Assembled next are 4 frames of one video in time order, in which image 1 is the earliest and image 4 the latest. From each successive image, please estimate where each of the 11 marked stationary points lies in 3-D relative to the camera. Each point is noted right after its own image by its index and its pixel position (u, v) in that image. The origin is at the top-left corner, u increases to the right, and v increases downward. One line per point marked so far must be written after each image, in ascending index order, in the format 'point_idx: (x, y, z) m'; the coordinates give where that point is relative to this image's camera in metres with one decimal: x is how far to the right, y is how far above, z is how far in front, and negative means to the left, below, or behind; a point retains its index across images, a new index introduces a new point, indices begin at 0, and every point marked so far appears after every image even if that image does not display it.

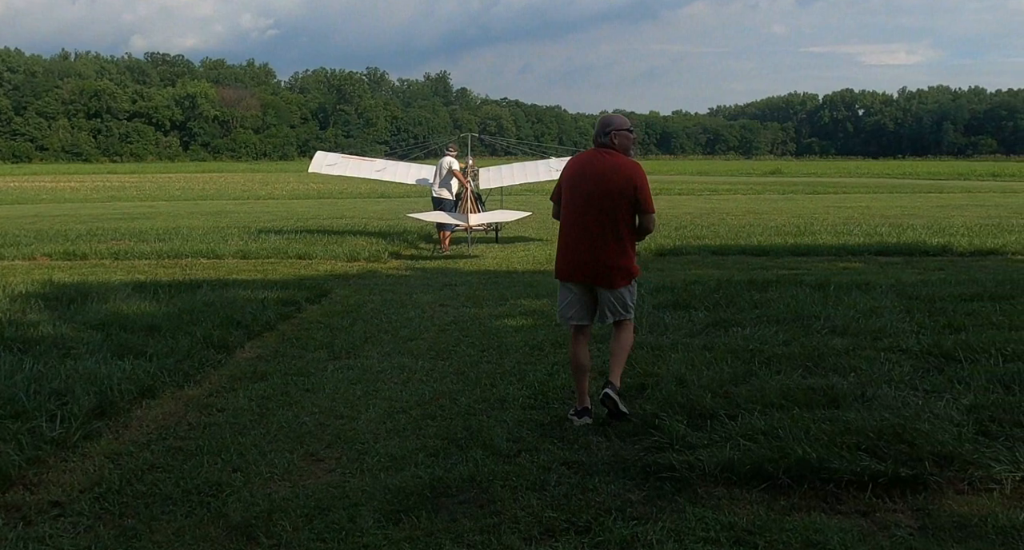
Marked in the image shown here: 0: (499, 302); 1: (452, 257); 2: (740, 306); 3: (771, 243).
0: (-0.1, -0.3, +8.4) m
1: (-0.8, +0.3, +12.6) m
2: (+1.9, -0.2, +7.3) m
3: (+3.6, +0.5, +12.3) m
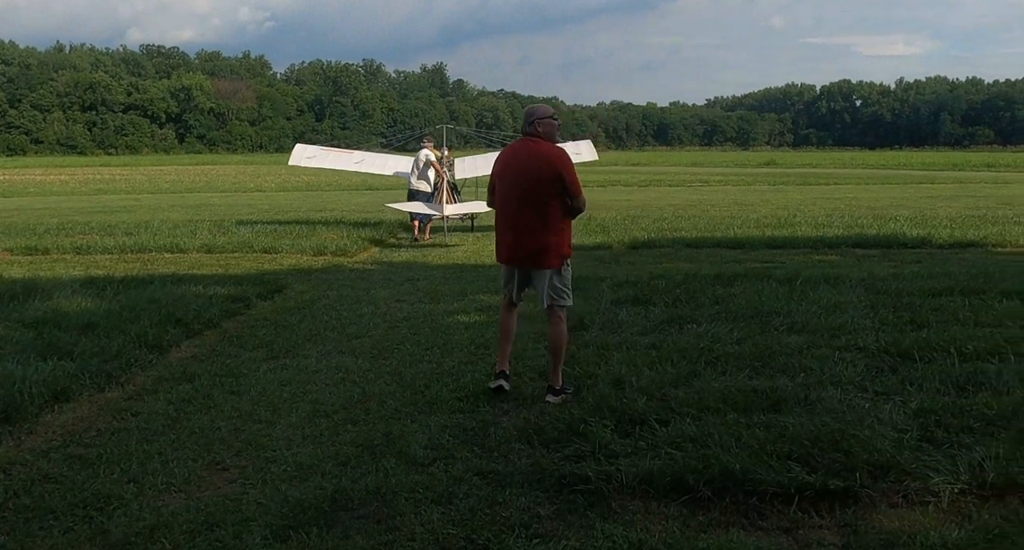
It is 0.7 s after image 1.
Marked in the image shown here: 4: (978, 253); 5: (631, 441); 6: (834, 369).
0: (-0.5, -0.2, +8.1) m
1: (-1.2, +0.4, +12.3) m
2: (+1.5, -0.2, +7.0) m
3: (+3.2, +0.5, +12.0) m
4: (+5.4, +0.2, +10.3) m
5: (+0.5, -0.7, +3.8) m
6: (+1.8, -0.5, +4.9) m
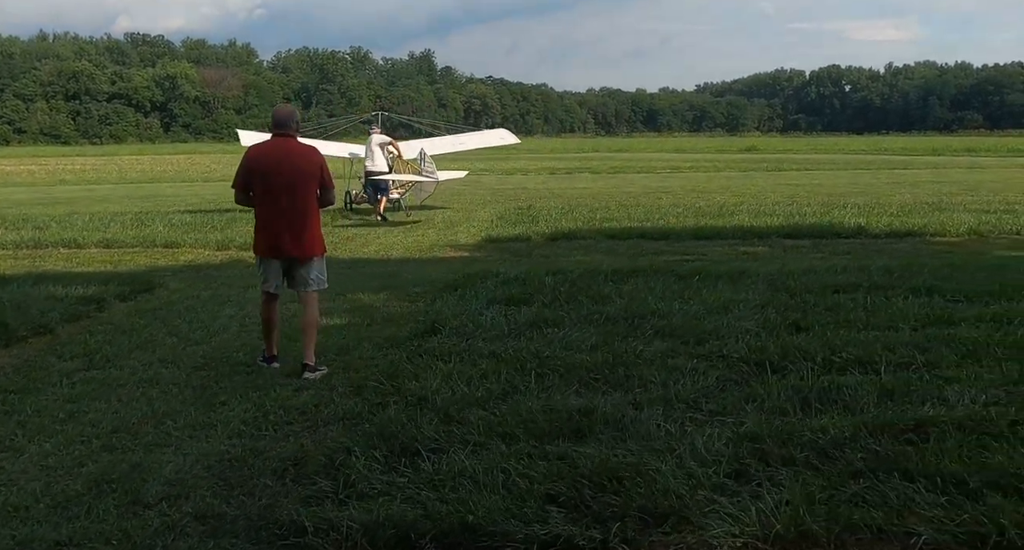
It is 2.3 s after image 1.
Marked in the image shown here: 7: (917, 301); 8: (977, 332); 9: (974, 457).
0: (-1.5, -0.2, +7.5) m
1: (-2.2, +0.5, +11.7) m
2: (+0.5, -0.2, +6.5) m
3: (+2.2, +0.7, +11.5) m
4: (+4.4, +0.3, +9.7) m
5: (-0.5, -0.7, +3.2) m
6: (+0.8, -0.5, +4.3) m
7: (+2.8, -0.2, +6.2) m
8: (+2.7, -0.3, +5.2) m
9: (+1.7, -0.7, +3.3) m
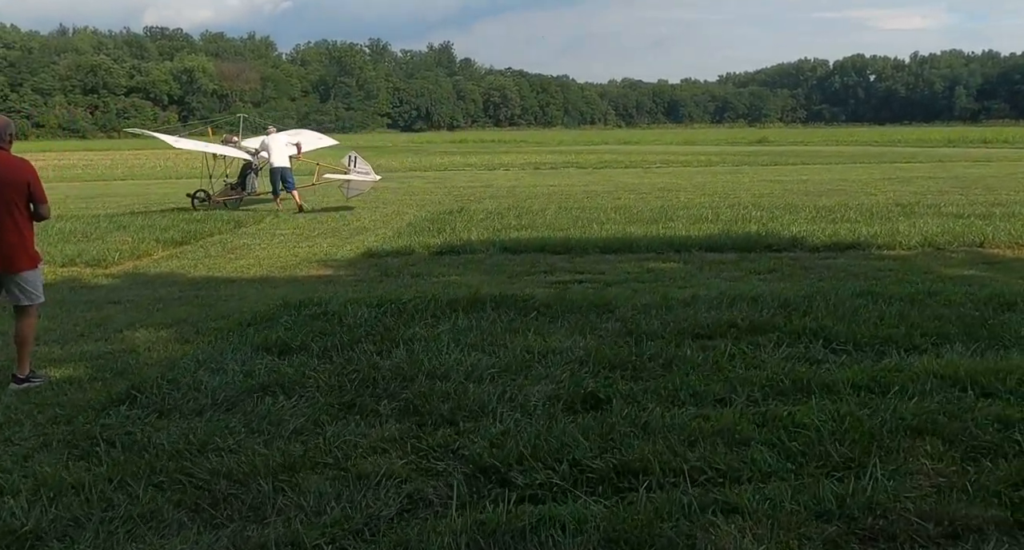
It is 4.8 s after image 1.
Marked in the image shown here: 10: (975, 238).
0: (-2.8, -0.4, +6.2) m
1: (-3.4, +0.3, +10.4) m
2: (-0.8, -0.4, +5.1) m
3: (+1.0, +0.5, +10.1) m
4: (+3.1, +0.1, +8.3) m
5: (-1.9, -1.0, +1.9) m
6: (-0.6, -0.8, +3.0) m
7: (+1.5, -0.4, +4.8) m
8: (+1.3, -0.6, +3.8) m
9: (+0.3, -0.9, +1.9) m
10: (+4.8, +0.4, +9.1) m
